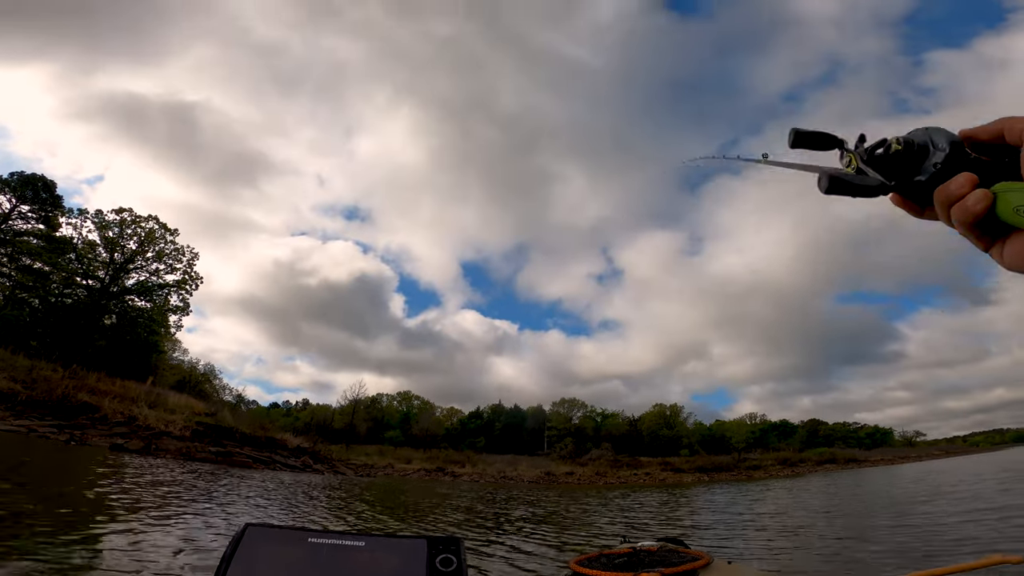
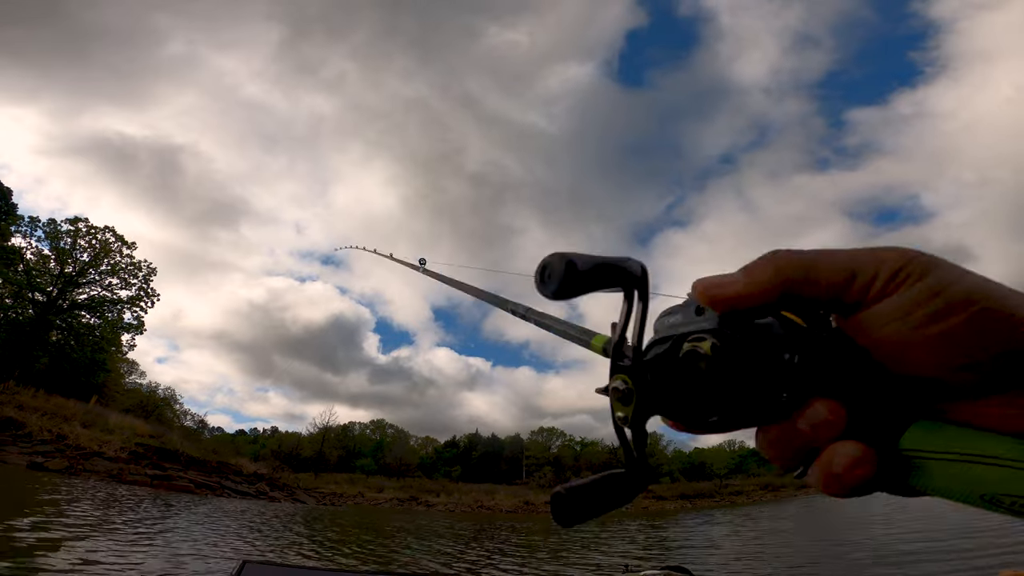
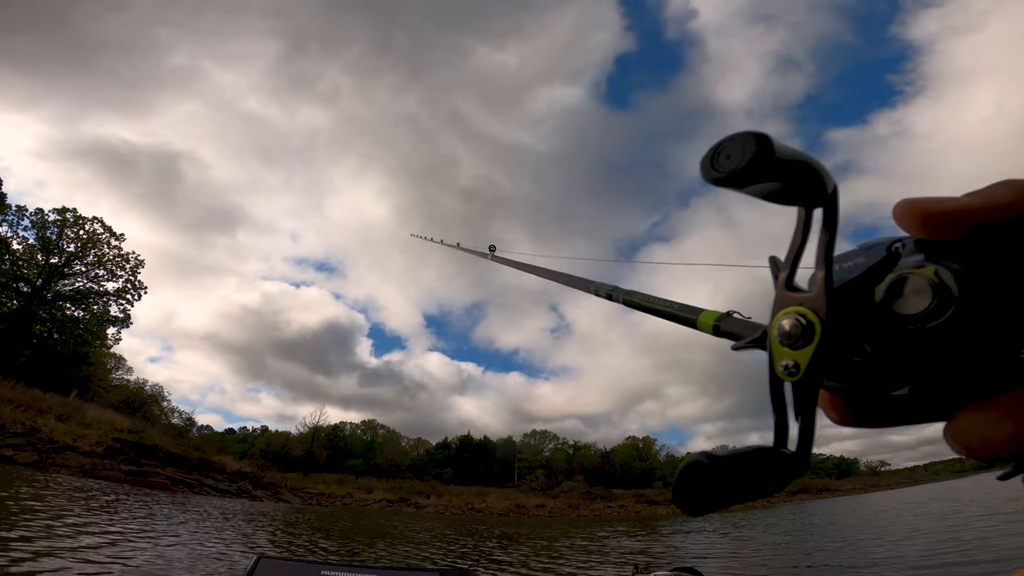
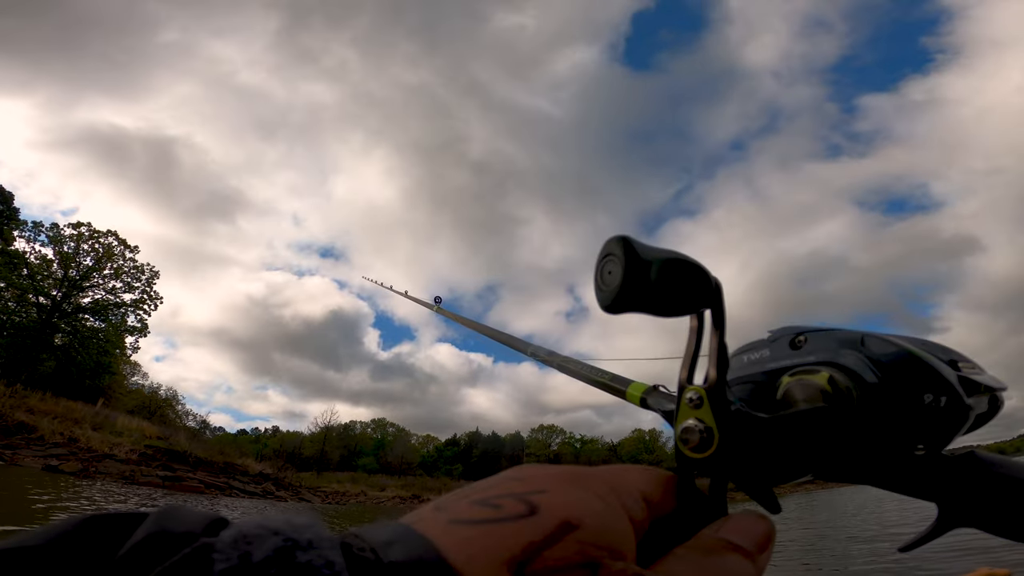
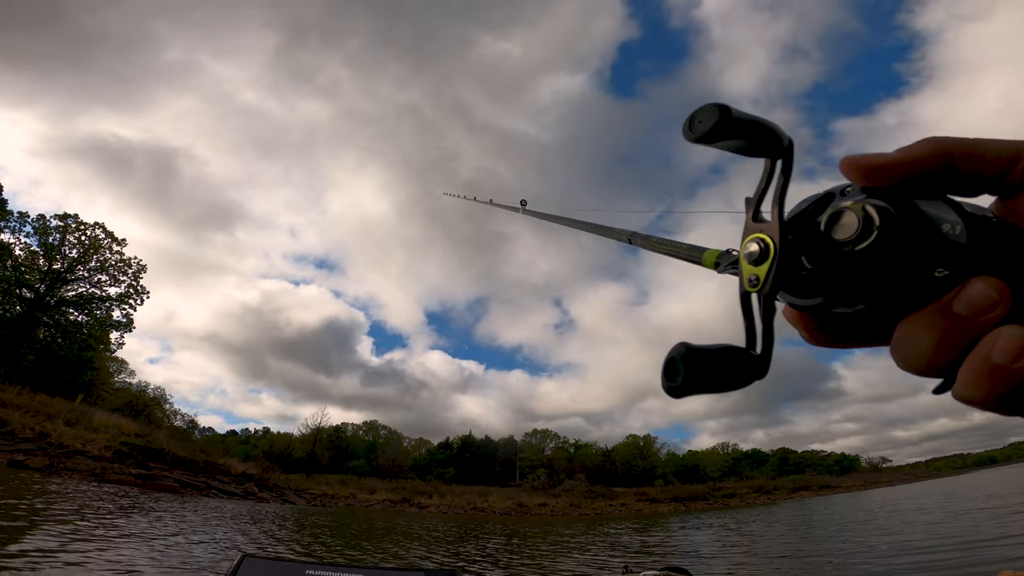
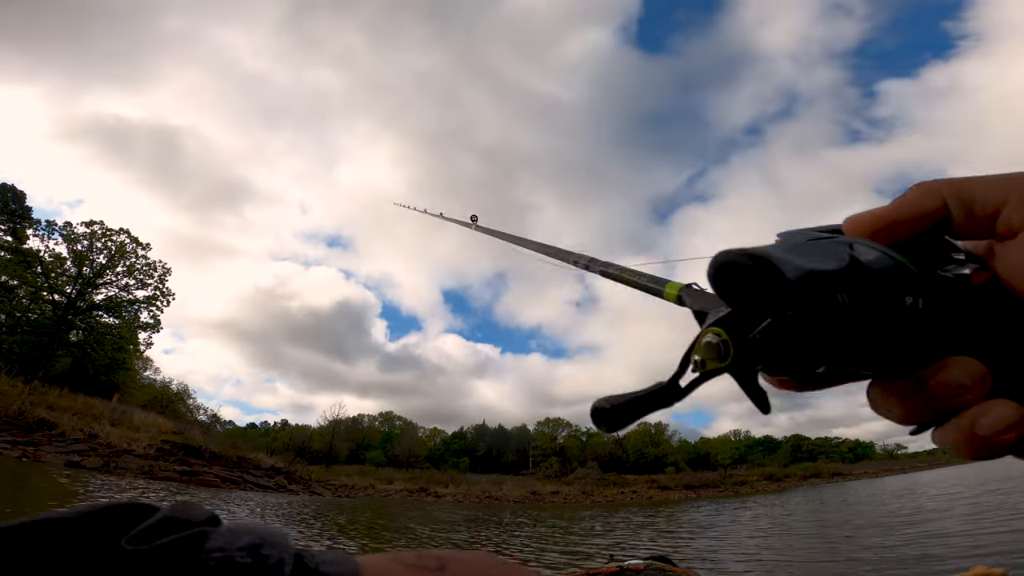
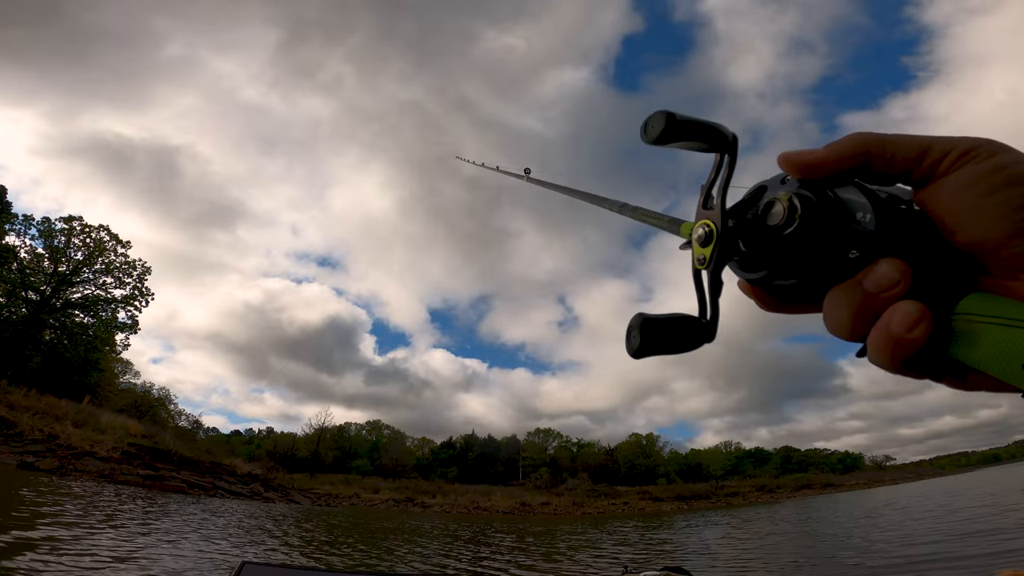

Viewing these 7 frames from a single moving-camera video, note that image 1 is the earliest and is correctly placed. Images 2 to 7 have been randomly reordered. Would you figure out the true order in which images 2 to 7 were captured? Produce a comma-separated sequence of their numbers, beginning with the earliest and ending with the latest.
6, 4, 2, 7, 5, 3
